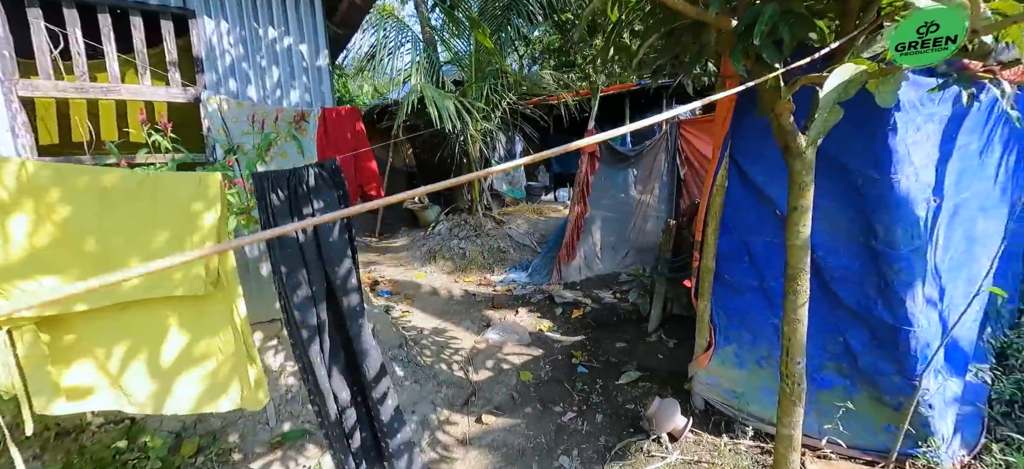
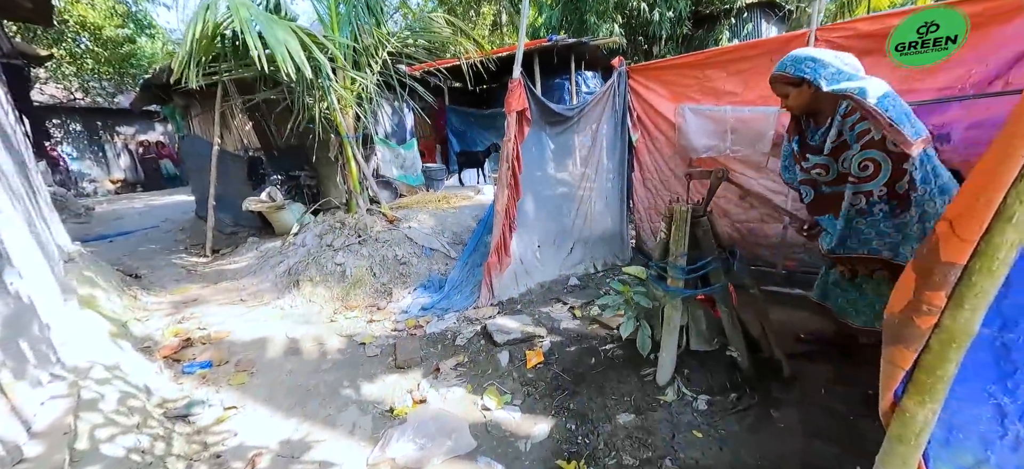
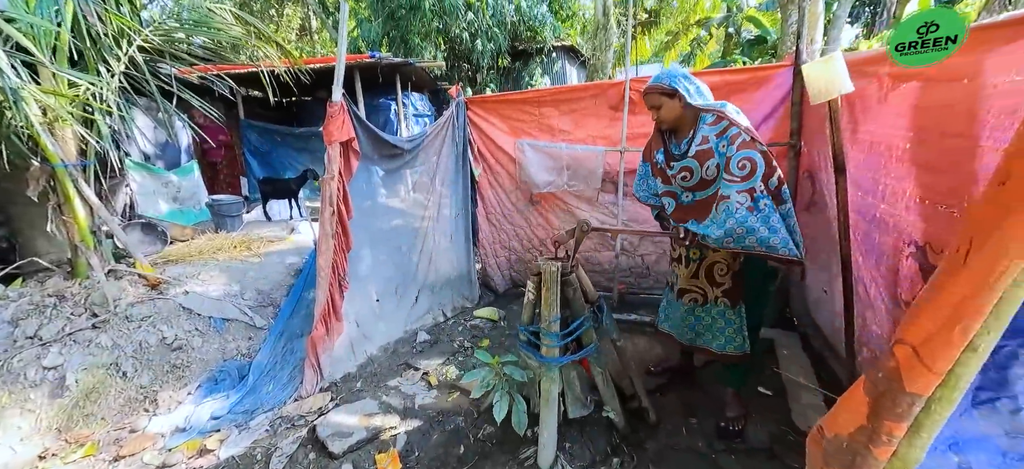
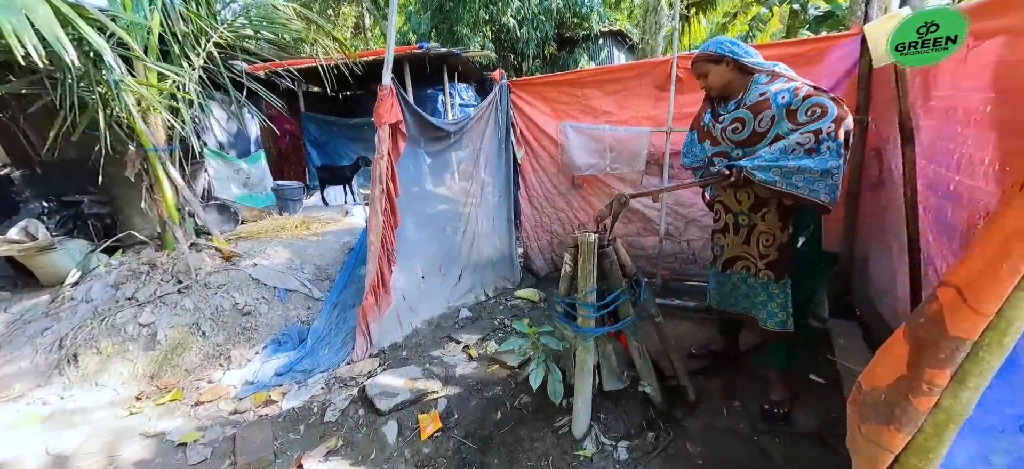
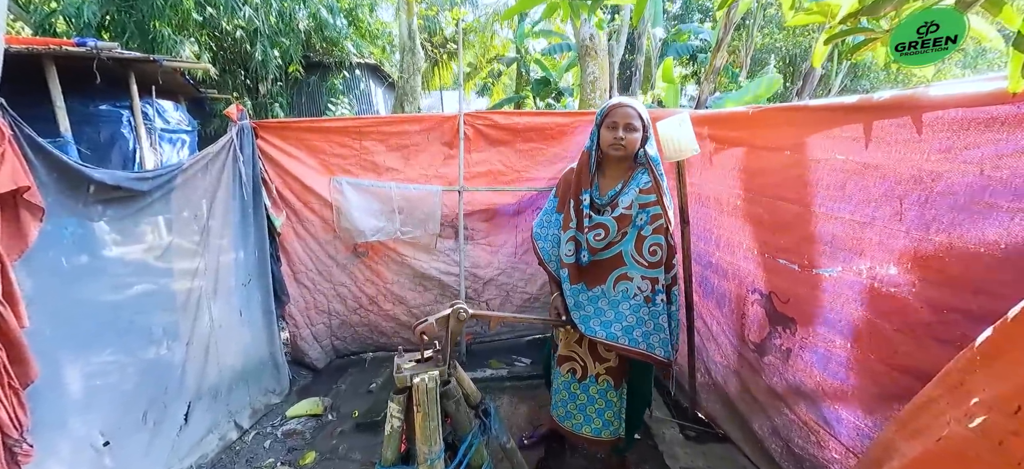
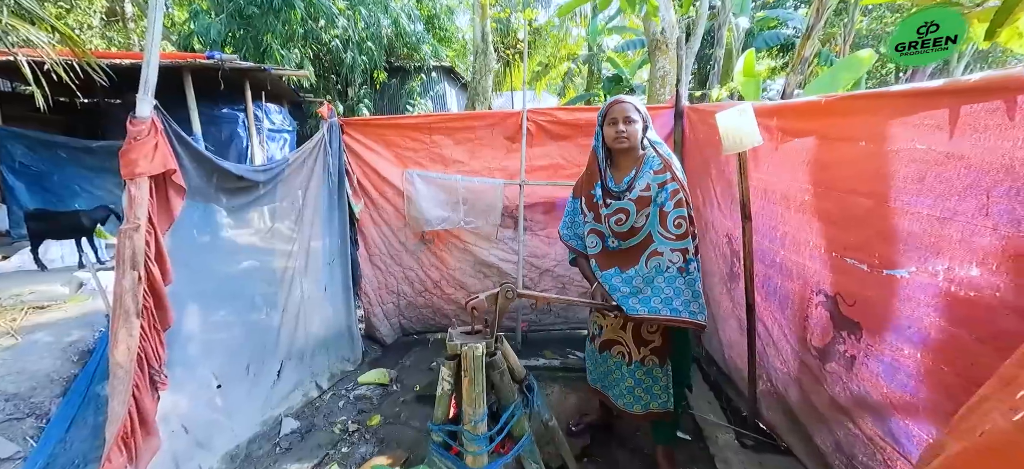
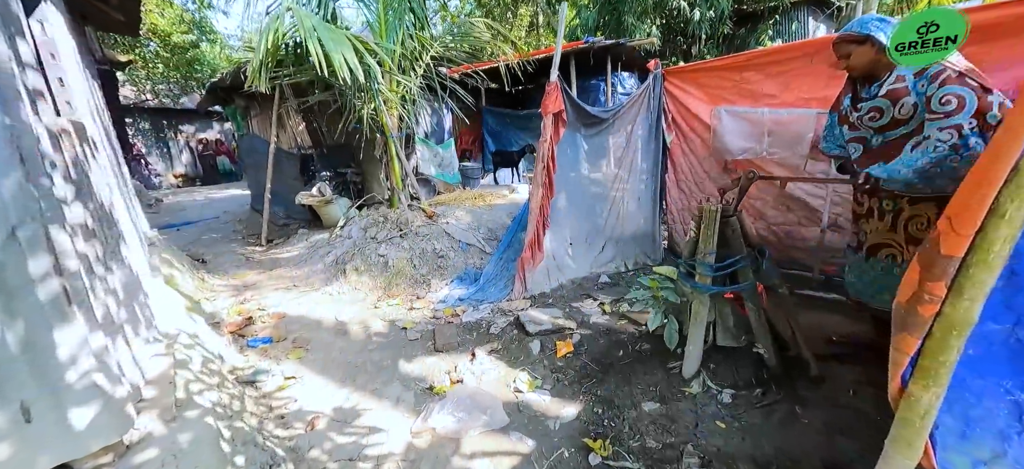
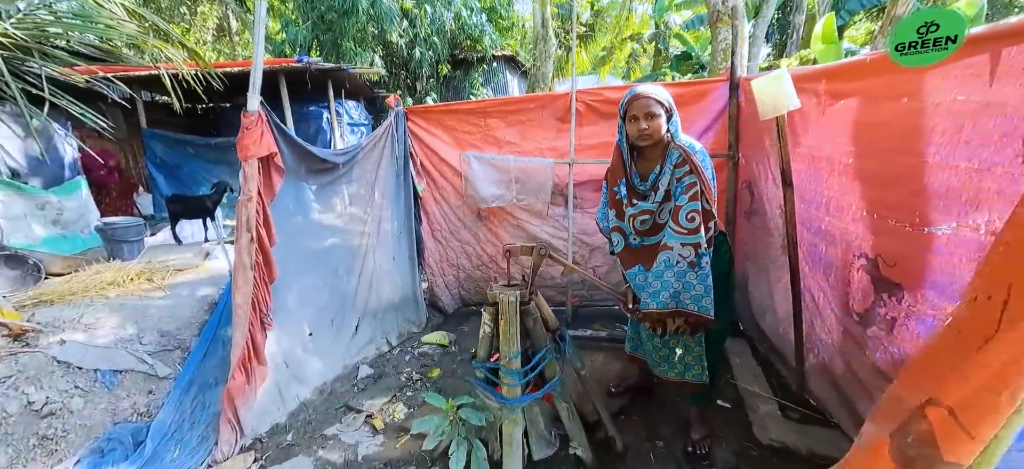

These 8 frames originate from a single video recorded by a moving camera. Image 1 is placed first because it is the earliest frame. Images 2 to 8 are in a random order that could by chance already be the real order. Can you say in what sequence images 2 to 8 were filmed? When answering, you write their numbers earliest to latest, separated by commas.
7, 2, 4, 3, 8, 6, 5
